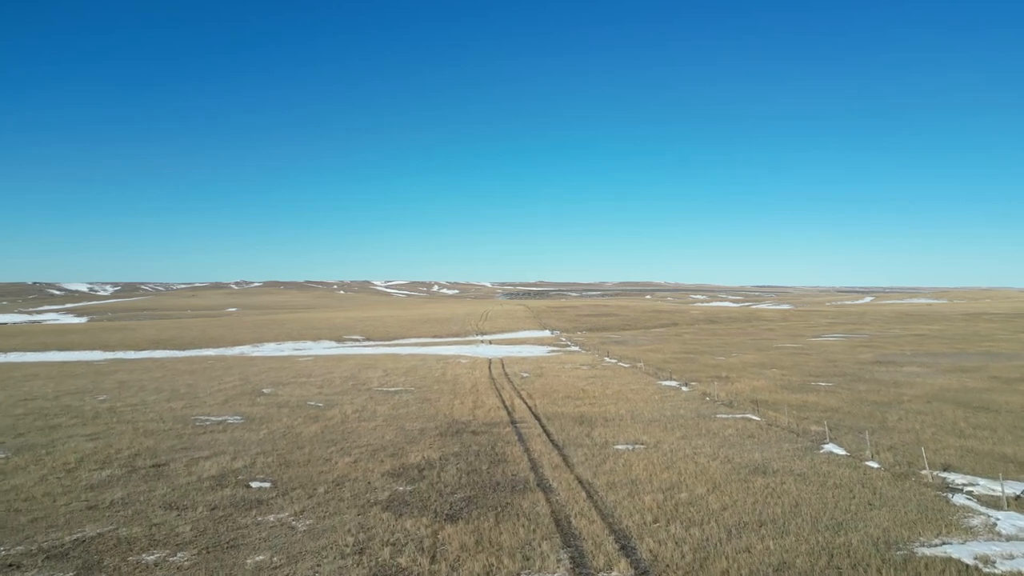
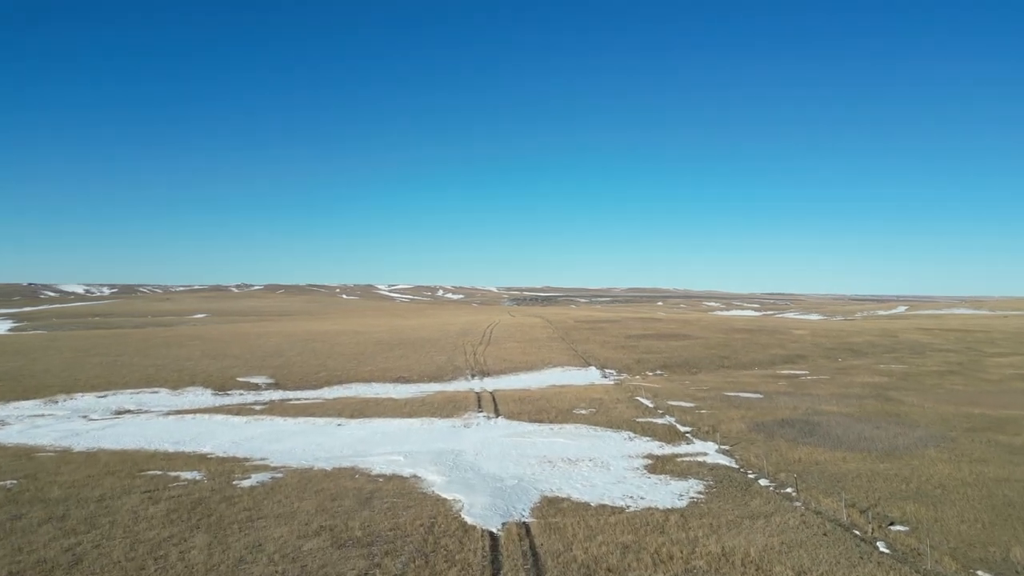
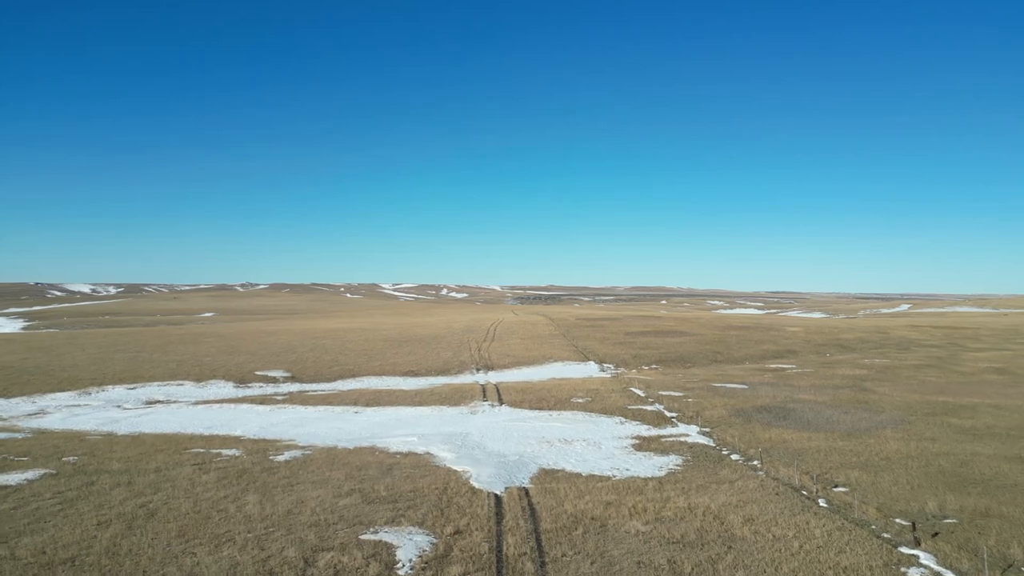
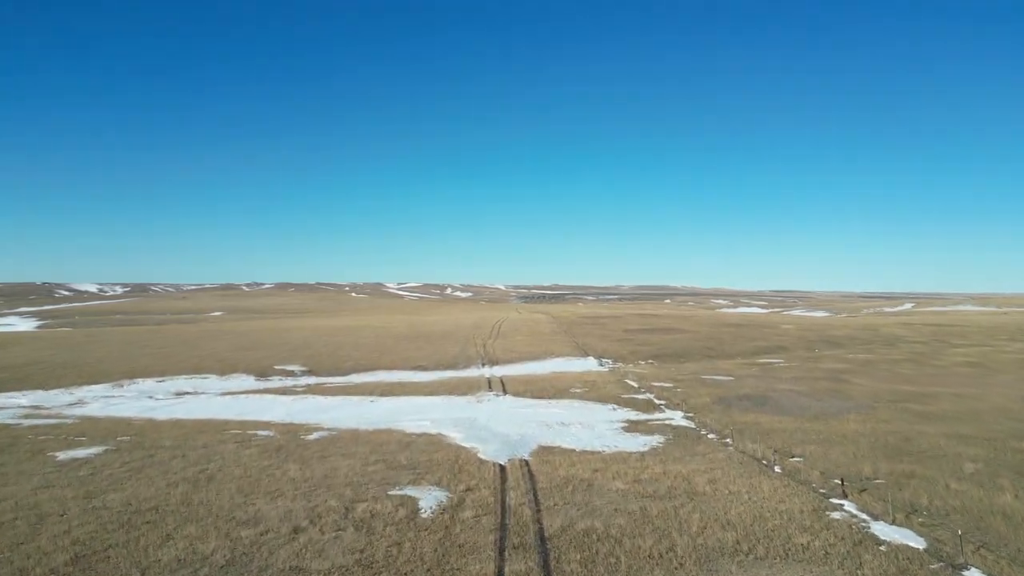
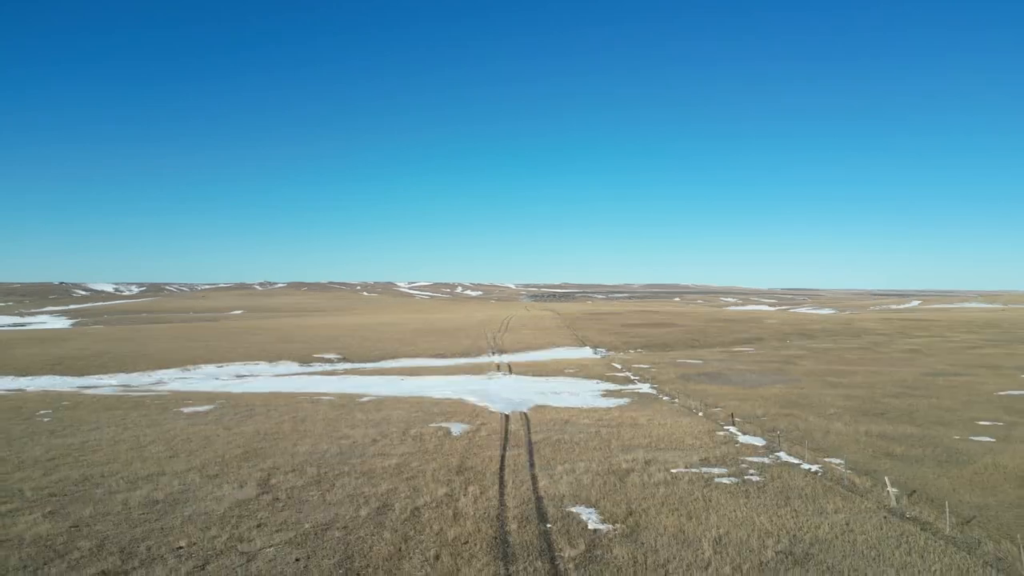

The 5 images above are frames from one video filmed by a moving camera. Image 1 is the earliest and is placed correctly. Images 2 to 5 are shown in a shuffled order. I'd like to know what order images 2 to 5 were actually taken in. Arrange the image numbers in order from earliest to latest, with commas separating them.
5, 4, 3, 2
